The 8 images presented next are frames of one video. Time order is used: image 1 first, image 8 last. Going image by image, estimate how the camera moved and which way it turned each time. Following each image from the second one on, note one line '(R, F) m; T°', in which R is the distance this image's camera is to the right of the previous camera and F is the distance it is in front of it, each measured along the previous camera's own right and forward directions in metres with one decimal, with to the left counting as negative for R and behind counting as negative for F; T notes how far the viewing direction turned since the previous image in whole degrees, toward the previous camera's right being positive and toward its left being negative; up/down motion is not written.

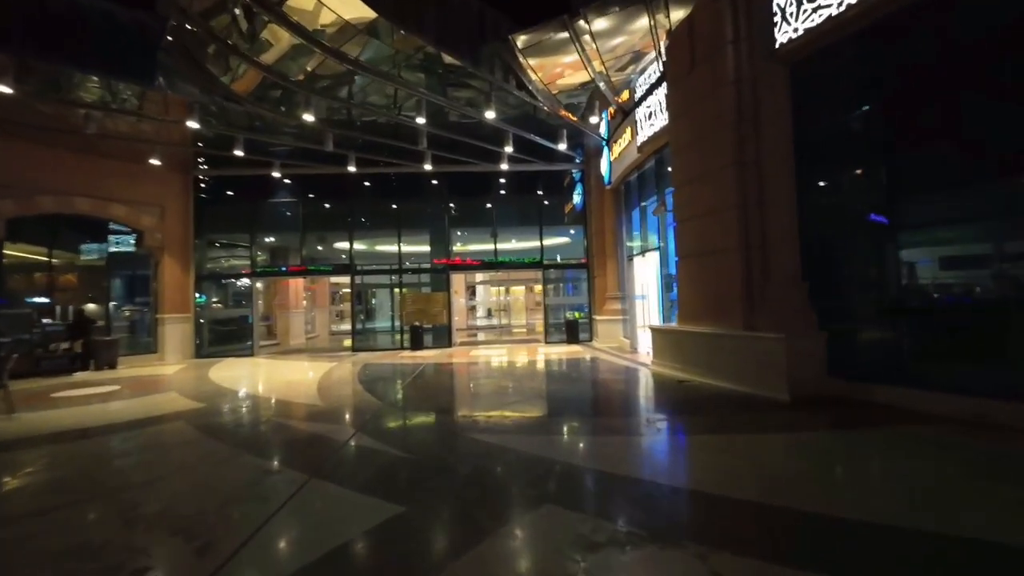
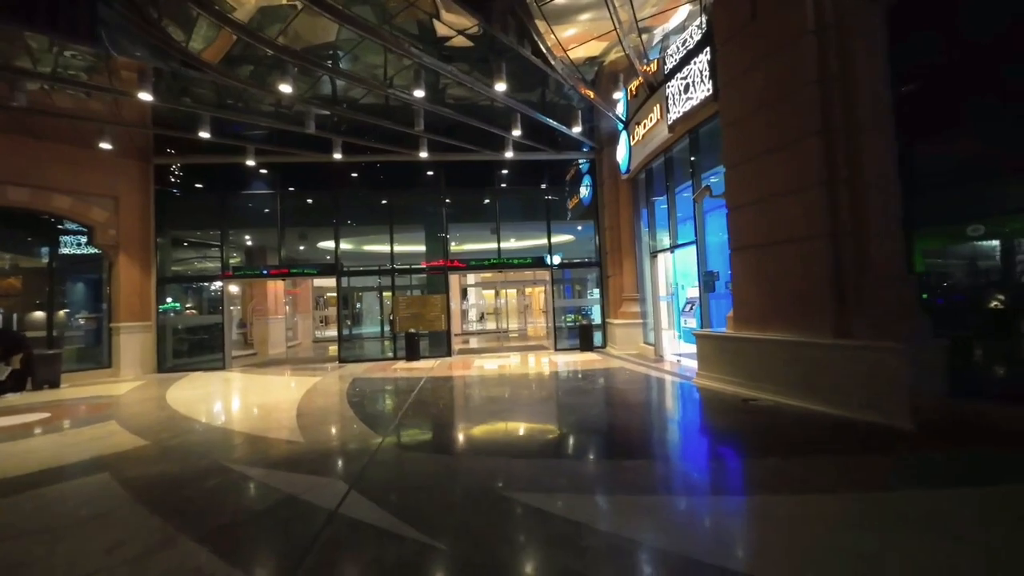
(-0.5, +1.3) m; +2°
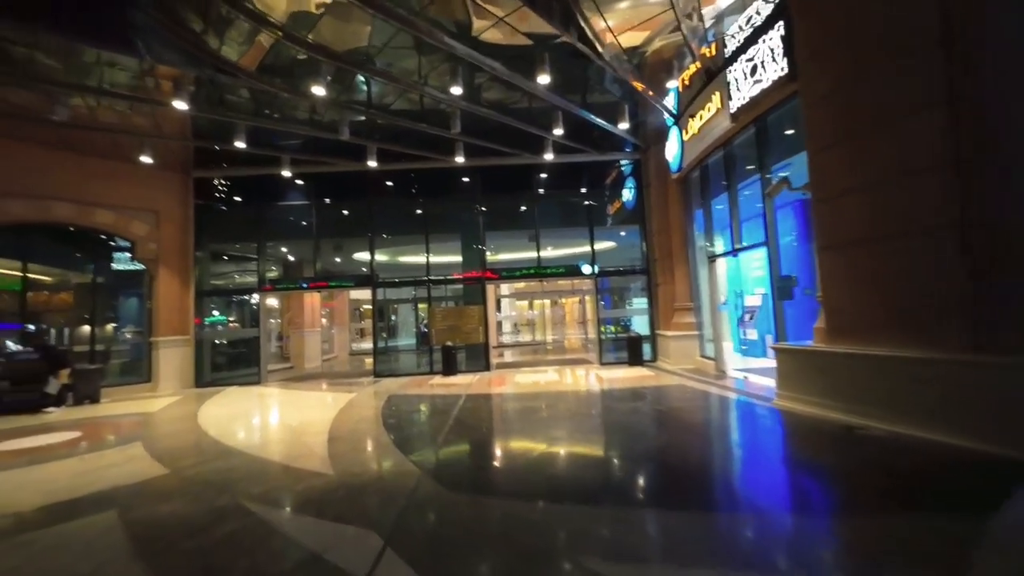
(-0.2, +0.7) m; -4°
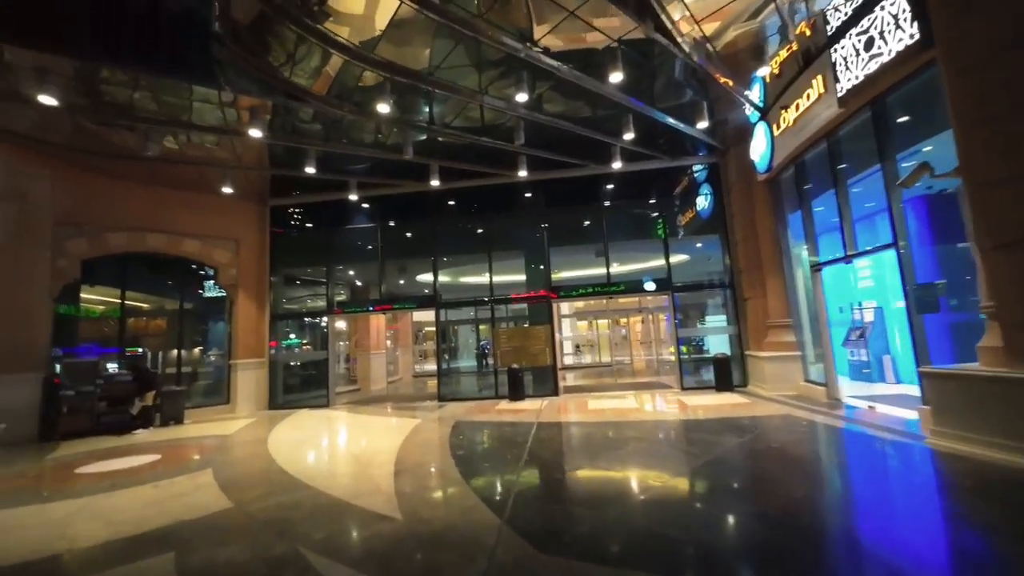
(-0.3, +0.5) m; -8°
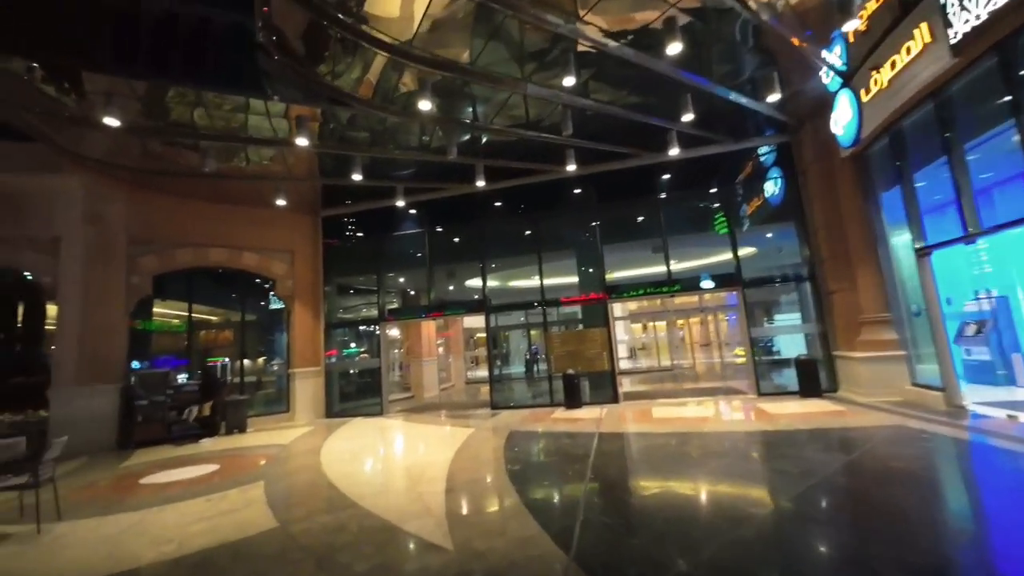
(-0.1, +0.5) m; -6°
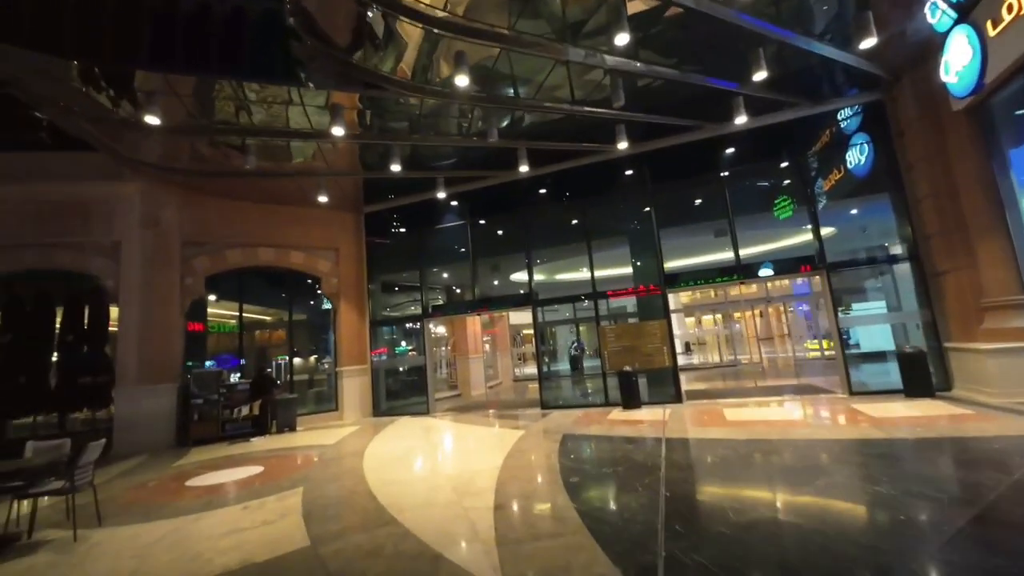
(-0.1, +0.6) m; -6°
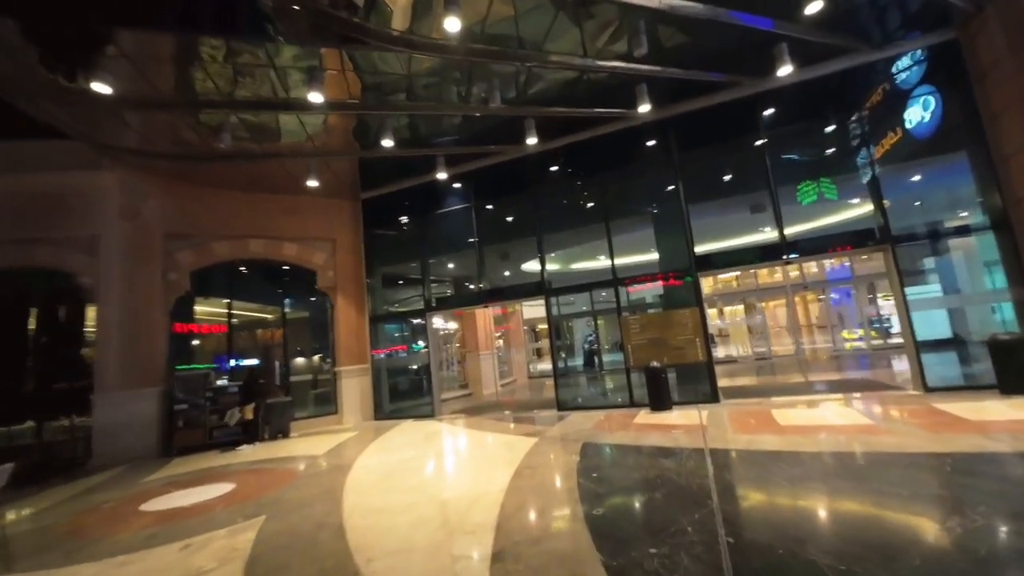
(+0.1, +1.0) m; -2°
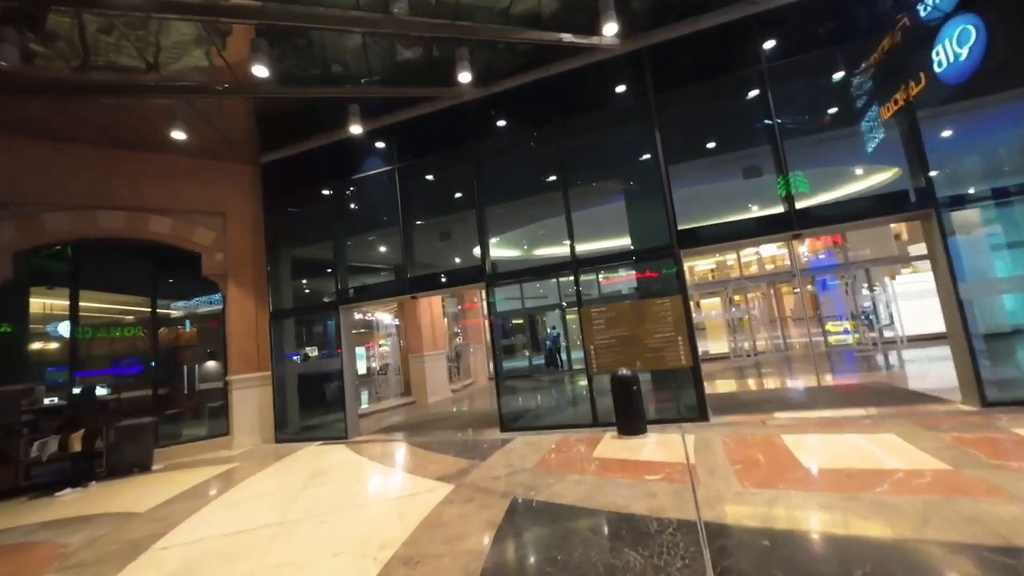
(+0.7, +1.9) m; +3°
